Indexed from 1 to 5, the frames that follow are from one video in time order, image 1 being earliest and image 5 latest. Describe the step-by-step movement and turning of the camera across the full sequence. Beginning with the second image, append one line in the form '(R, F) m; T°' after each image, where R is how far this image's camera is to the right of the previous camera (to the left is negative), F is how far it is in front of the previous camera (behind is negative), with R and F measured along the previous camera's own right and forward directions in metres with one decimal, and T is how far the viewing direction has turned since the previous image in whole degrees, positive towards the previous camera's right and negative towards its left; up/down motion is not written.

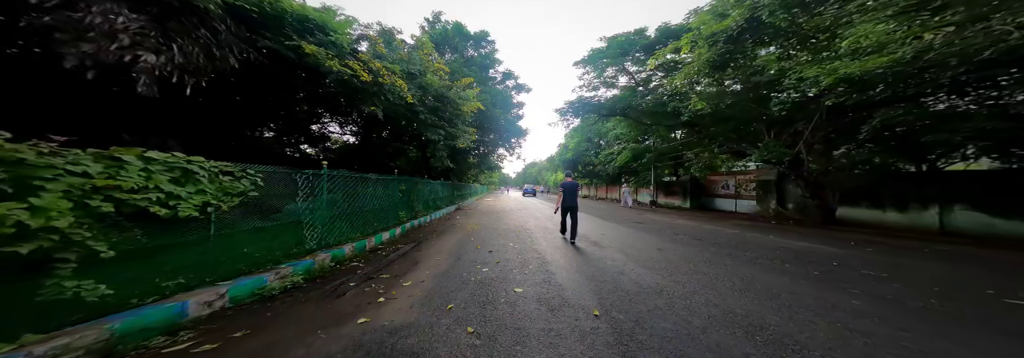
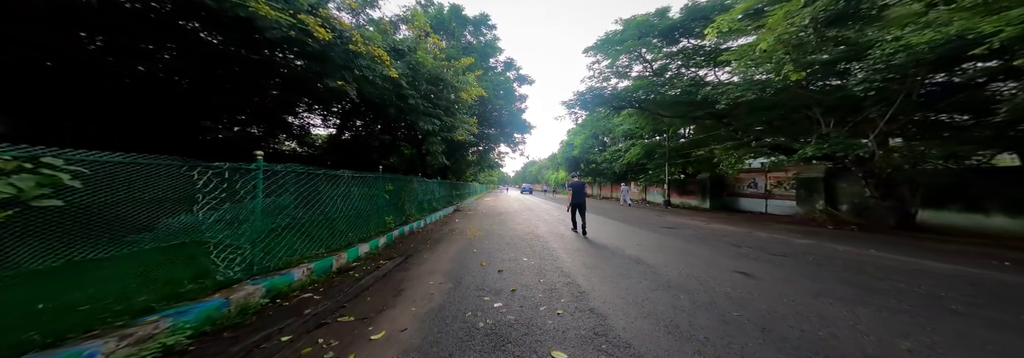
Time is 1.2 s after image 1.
(-0.3, +1.1) m; 0°
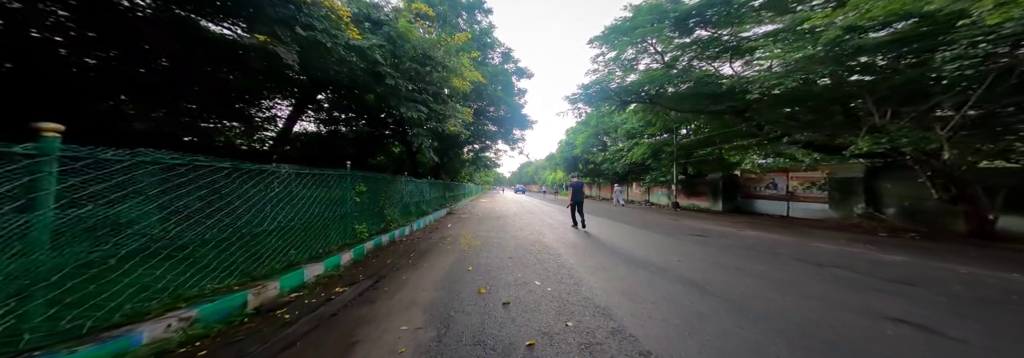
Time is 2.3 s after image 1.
(-0.2, +1.0) m; +1°
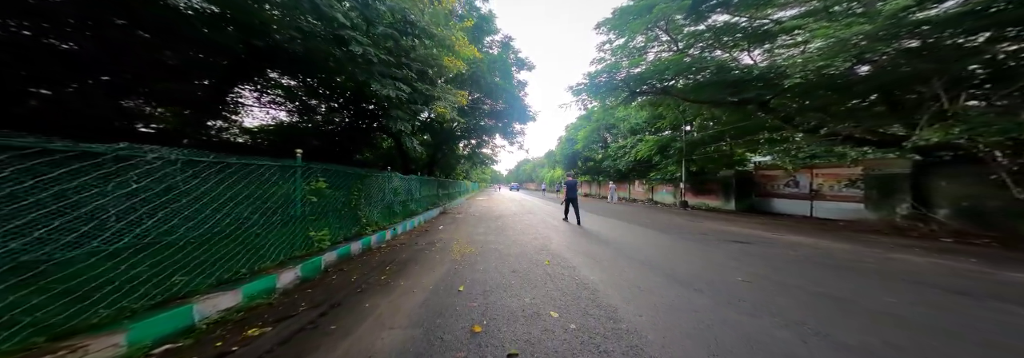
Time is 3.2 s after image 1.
(-0.1, +0.9) m; +1°
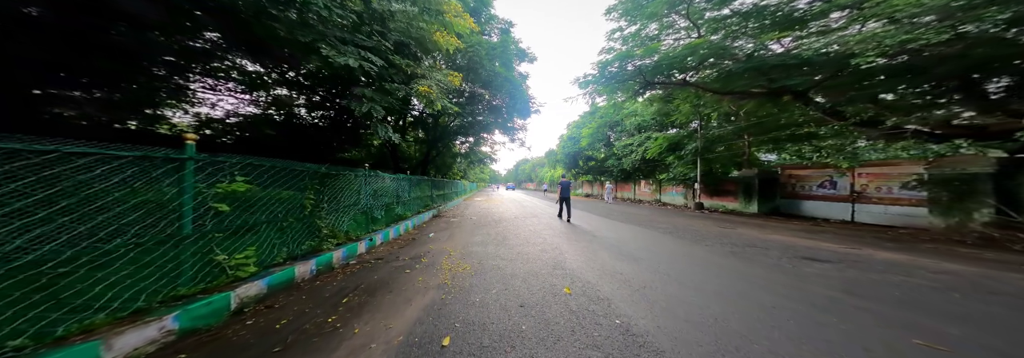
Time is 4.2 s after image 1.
(-0.1, +1.0) m; 0°
